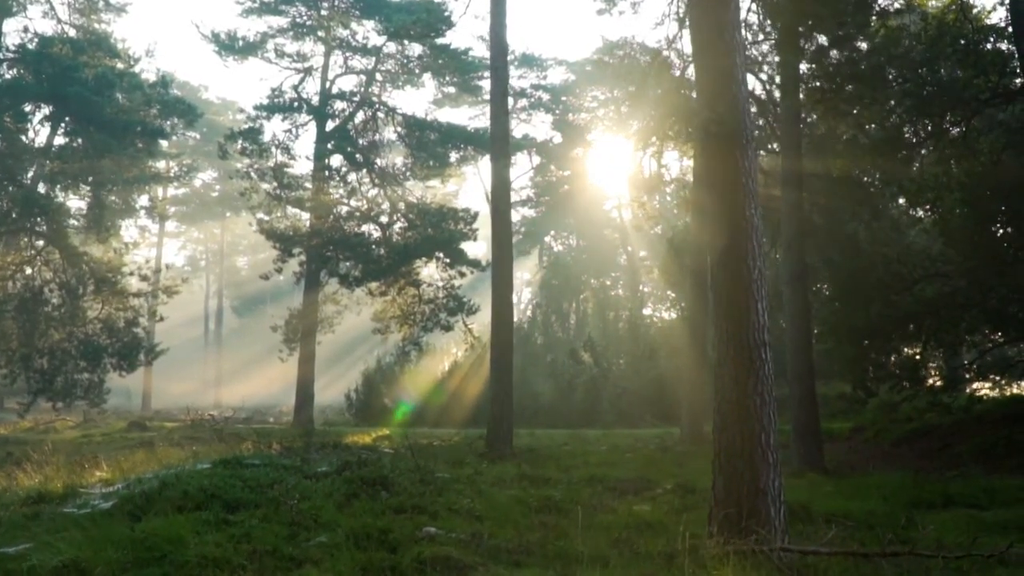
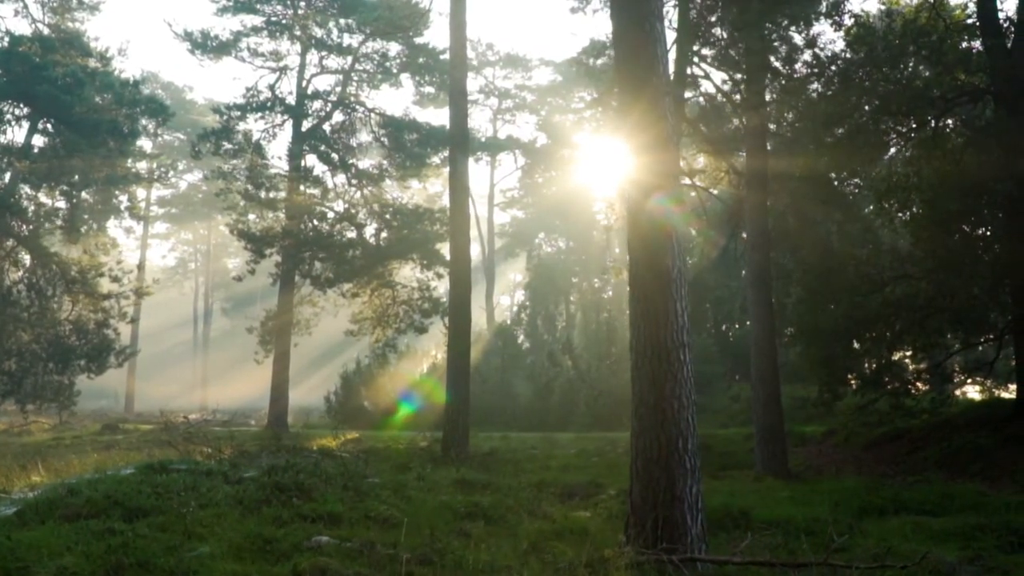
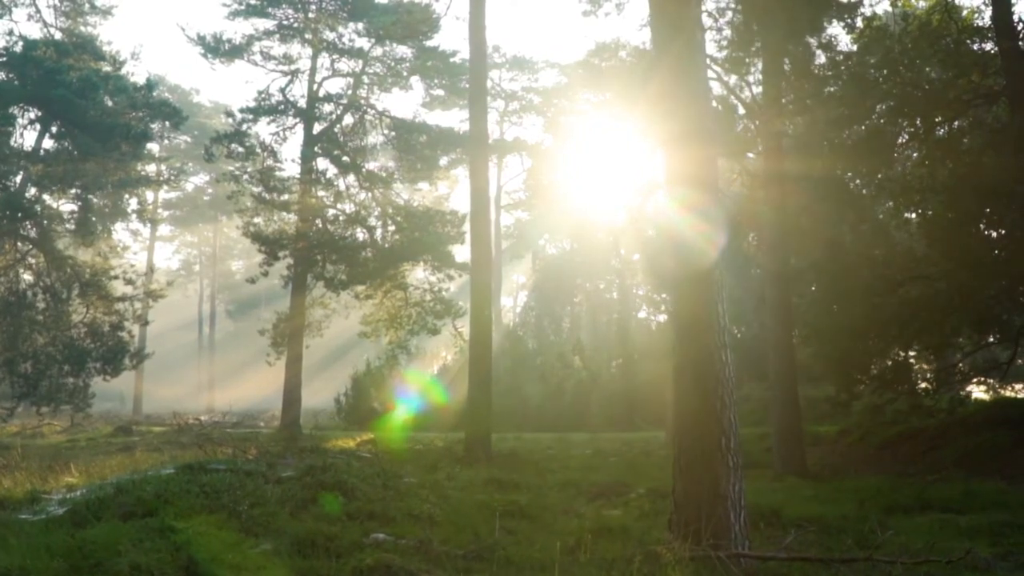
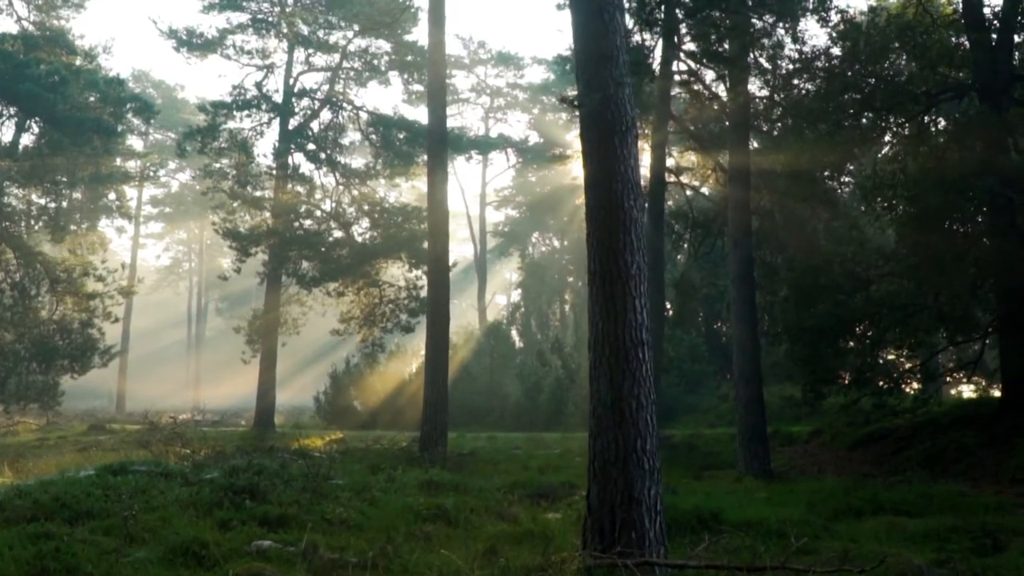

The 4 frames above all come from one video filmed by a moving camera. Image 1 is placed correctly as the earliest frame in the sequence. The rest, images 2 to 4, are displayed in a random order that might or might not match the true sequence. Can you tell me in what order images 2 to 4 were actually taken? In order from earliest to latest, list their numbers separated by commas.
3, 2, 4
